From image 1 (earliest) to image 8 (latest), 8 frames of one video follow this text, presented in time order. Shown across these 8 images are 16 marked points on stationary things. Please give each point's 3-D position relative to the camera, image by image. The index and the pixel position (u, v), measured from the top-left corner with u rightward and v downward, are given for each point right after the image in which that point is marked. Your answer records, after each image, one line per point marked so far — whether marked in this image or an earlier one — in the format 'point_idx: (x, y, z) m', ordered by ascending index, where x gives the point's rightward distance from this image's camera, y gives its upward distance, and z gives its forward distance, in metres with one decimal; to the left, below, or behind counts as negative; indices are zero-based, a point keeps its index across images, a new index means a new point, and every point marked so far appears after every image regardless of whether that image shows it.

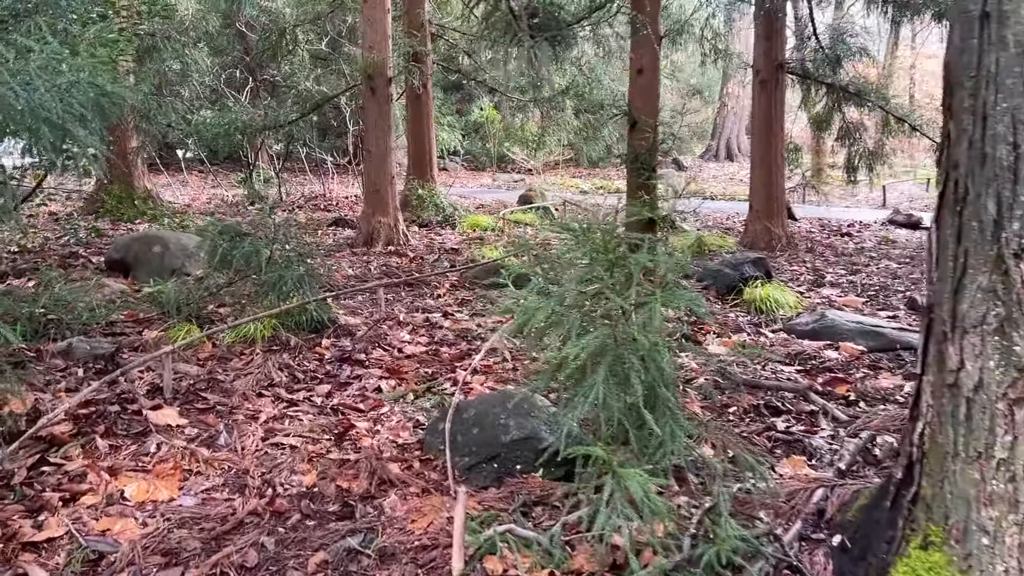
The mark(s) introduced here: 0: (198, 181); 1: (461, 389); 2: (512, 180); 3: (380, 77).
0: (-4.8, +1.6, +12.7) m
1: (-0.2, -0.4, +3.2) m
2: (0.0, +2.0, +15.4) m
3: (-1.0, +1.6, +6.4) m
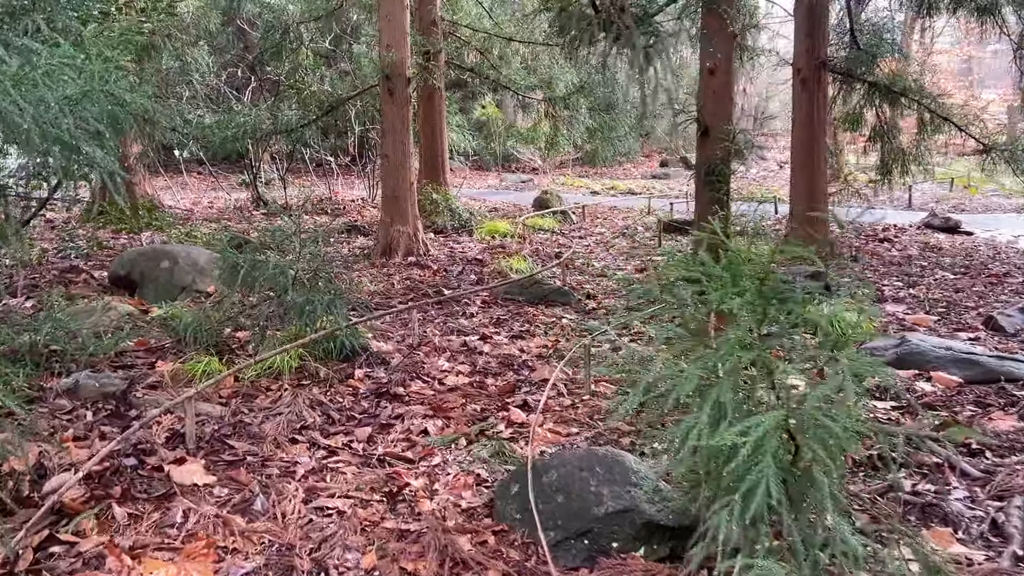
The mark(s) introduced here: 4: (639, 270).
0: (-4.6, +1.5, +12.3) m
1: (0.0, -0.5, +2.9) m
2: (+0.1, +2.0, +15.1) m
3: (-0.8, +1.5, +6.1) m
4: (+0.9, +0.1, +5.9) m
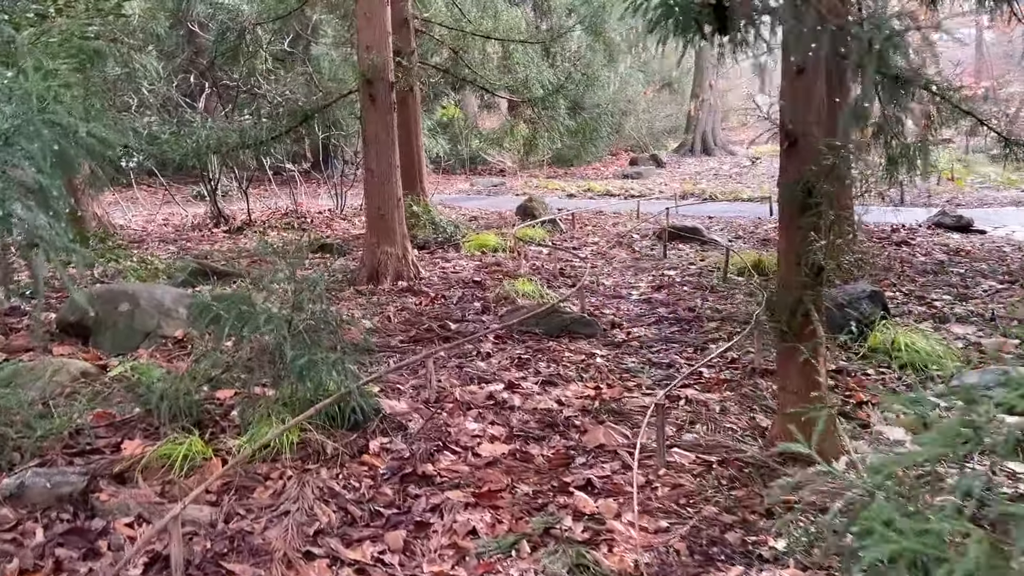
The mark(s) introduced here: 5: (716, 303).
0: (-5.0, +1.2, +11.4) m
1: (+0.2, -0.7, +2.3) m
2: (-0.4, +1.8, +14.5) m
3: (-0.9, +1.4, +5.4) m
4: (+0.9, 0.0, +5.3) m
5: (+1.2, -0.1, +4.7) m
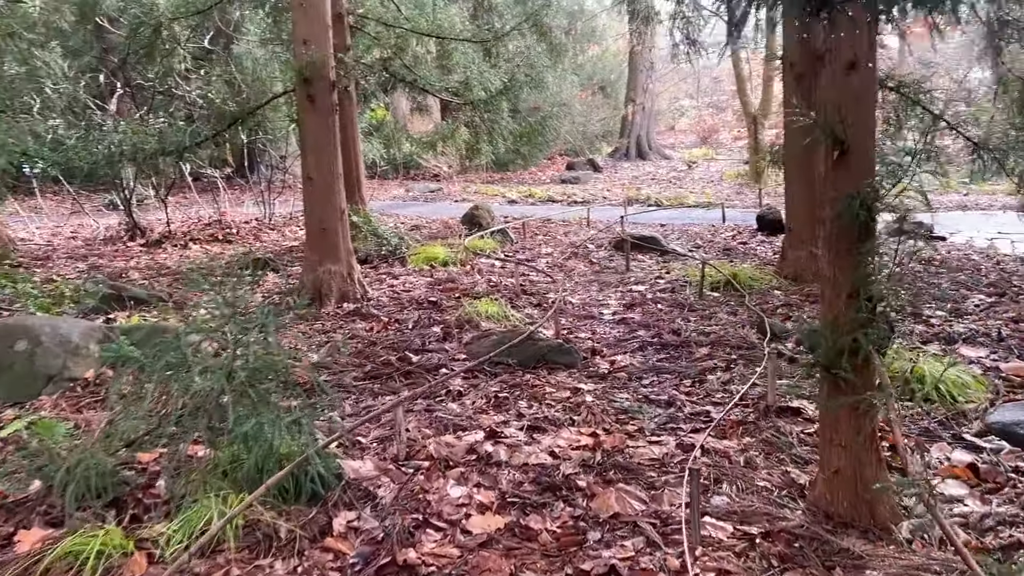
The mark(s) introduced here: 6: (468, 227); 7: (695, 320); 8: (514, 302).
0: (-5.7, +1.0, +10.5) m
1: (+0.3, -0.8, +1.8) m
2: (-1.5, +1.7, +13.9) m
3: (-1.1, +1.2, +4.9) m
4: (+0.7, -0.1, +4.9) m
5: (+1.0, -0.2, +4.3) m
6: (-0.4, +0.6, +8.4) m
7: (+1.0, -0.2, +4.4) m
8: (0.0, -0.1, +5.0) m
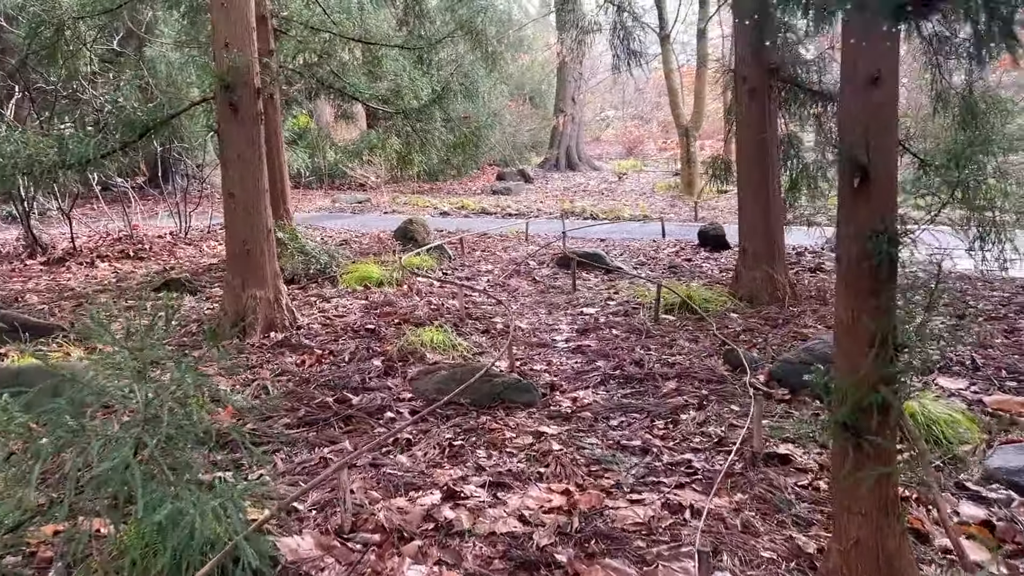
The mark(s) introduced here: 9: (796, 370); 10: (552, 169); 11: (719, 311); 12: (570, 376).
0: (-6.5, +0.8, +9.6) m
1: (+0.3, -0.9, +1.5) m
2: (-2.6, +1.4, +13.4) m
3: (-1.4, +1.1, +4.4) m
4: (+0.4, -0.2, +4.6) m
5: (+0.7, -0.3, +4.0) m
6: (-1.1, +0.4, +8.0) m
7: (+0.7, -0.3, +4.1) m
8: (-0.3, -0.2, +4.7) m
9: (+1.2, -0.3, +3.4) m
10: (+0.9, +2.7, +18.6) m
11: (+1.2, -0.1, +4.9) m
12: (+0.3, -0.4, +3.8) m
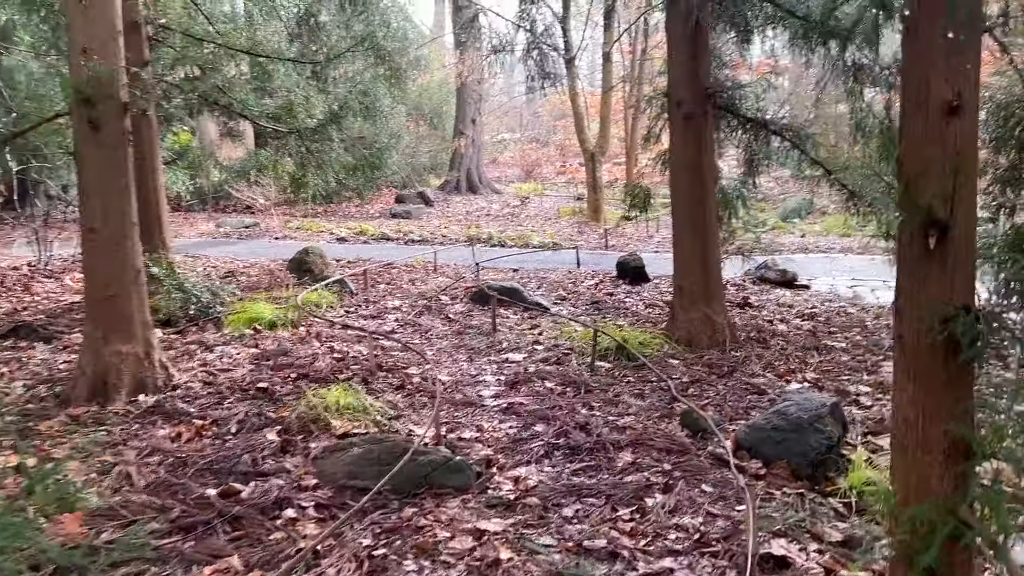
0: (-7.5, +0.3, +8.1) m
1: (+0.3, -1.0, +0.9) m
2: (-4.1, +1.0, +12.4) m
3: (-1.8, +0.8, +3.7) m
4: (0.0, -0.5, +4.1) m
5: (+0.4, -0.5, +3.5) m
6: (-1.9, +0.1, +7.2) m
7: (+0.4, -0.5, +3.6) m
8: (-0.7, -0.5, +4.0) m
9: (+0.9, -0.5, +3.0) m
10: (-1.3, +2.1, +18.1) m
11: (+0.8, -0.4, +4.5) m
12: (0.0, -0.6, +3.2) m
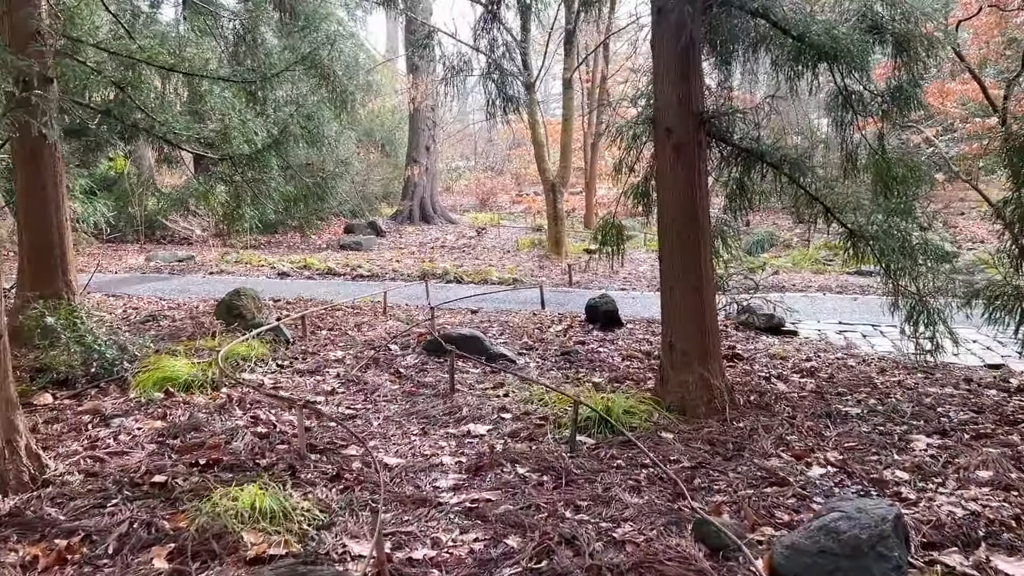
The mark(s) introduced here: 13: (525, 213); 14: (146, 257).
0: (-7.9, 0.0, +7.0) m
1: (+0.3, -1.2, +0.2) m
2: (-4.7, +0.4, +11.5) m
3: (-1.9, +0.6, +2.8) m
4: (-0.2, -0.7, +3.3) m
5: (+0.3, -0.8, +2.8) m
6: (-2.2, -0.2, +6.4) m
7: (+0.3, -0.8, +2.9) m
8: (-0.8, -0.7, +3.2) m
9: (+0.8, -0.8, +2.3) m
10: (-2.2, +1.4, +17.3) m
11: (+0.6, -0.6, +3.7) m
12: (-0.1, -0.8, +2.5) m
13: (+0.3, +1.8, +19.7) m
14: (-5.1, +0.4, +11.6) m
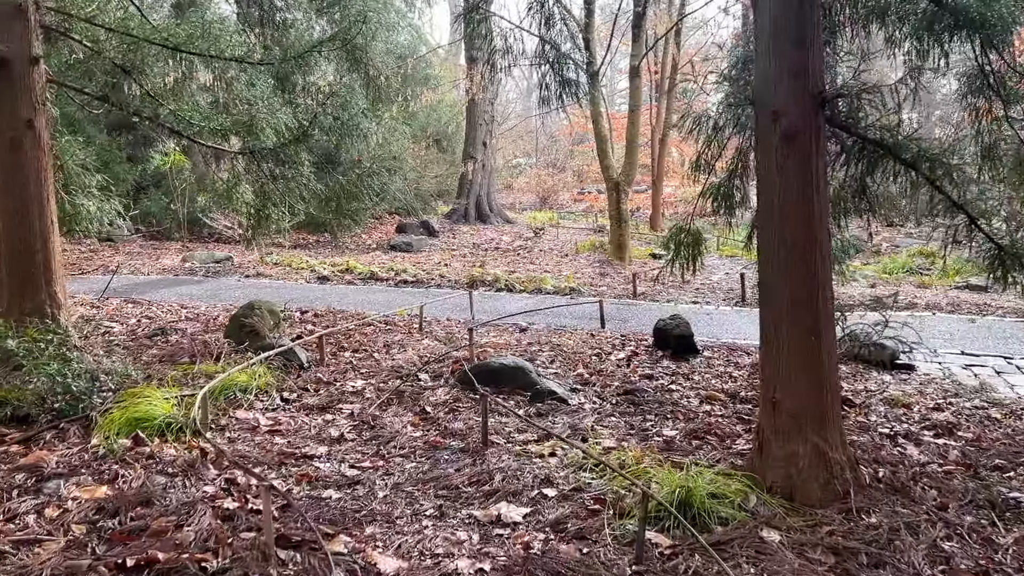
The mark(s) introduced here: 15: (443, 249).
0: (-7.5, 0.0, +6.6) m
1: (+0.2, -1.3, -0.8) m
2: (-3.9, +0.4, +10.8) m
3: (-1.8, +0.5, +2.0) m
4: (0.0, -0.9, +2.3) m
5: (+0.4, -0.9, +1.8) m
6: (-1.8, -0.3, +5.5) m
7: (+0.3, -0.9, +1.9) m
8: (-0.7, -0.8, +2.3) m
9: (+0.9, -0.9, +1.2) m
10: (-1.0, +1.3, +16.5) m
11: (+0.8, -0.8, +2.7) m
12: (-0.1, -1.0, +1.5) m
13: (+1.7, +1.7, +18.6) m
14: (-4.3, +0.4, +11.0) m
15: (-1.1, +0.6, +12.8) m
